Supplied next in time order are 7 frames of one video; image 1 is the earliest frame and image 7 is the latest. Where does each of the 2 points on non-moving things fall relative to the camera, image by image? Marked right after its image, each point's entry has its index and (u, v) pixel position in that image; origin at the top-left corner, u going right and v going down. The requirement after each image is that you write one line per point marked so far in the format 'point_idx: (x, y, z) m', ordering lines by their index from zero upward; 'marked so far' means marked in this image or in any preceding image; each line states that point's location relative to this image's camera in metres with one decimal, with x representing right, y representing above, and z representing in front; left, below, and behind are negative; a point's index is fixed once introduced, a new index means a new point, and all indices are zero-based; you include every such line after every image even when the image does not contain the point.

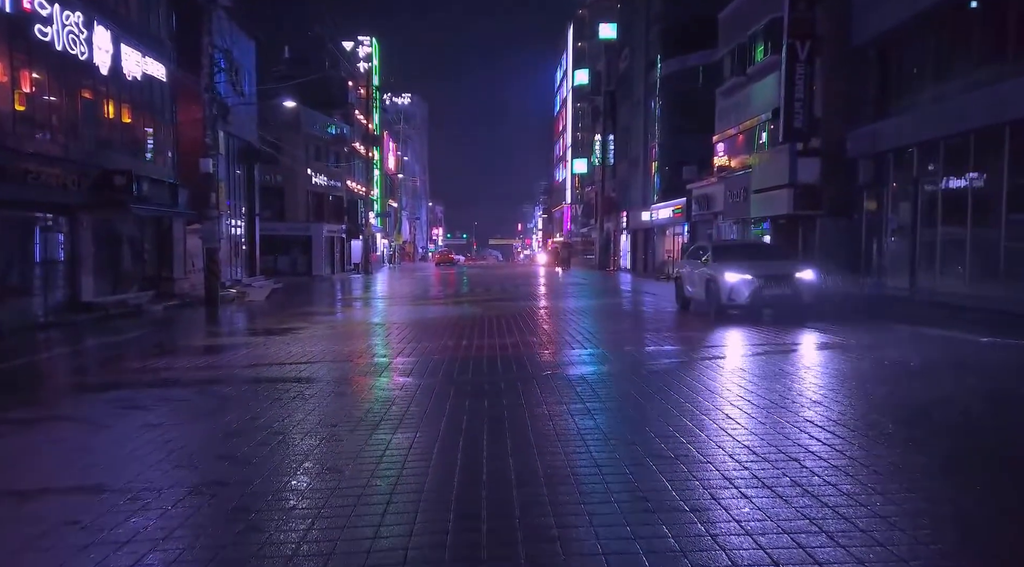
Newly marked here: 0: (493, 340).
0: (-0.3, -0.9, +14.0) m
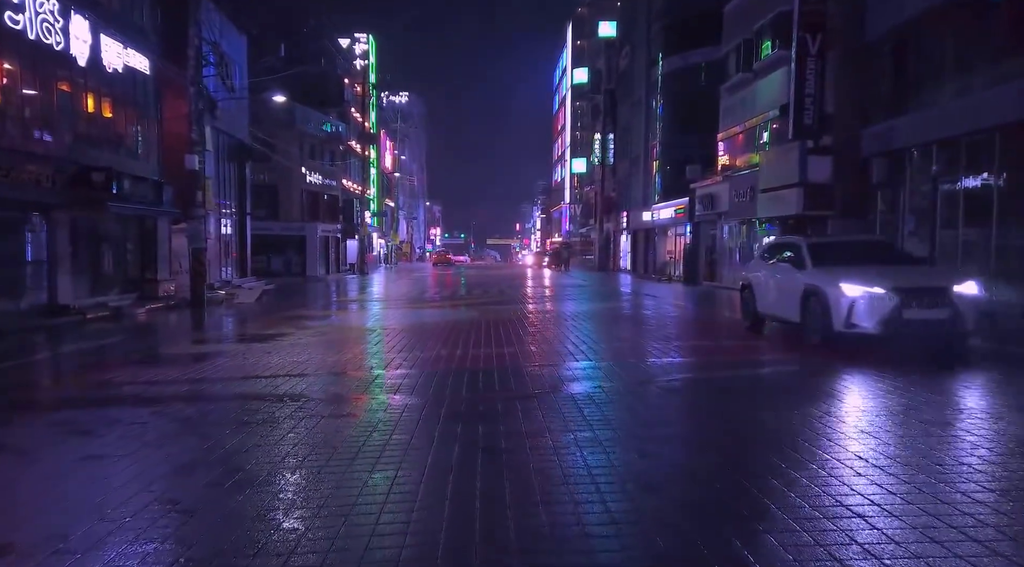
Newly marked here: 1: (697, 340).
0: (-0.3, -1.0, +13.1) m
1: (+3.5, -1.1, +16.6) m
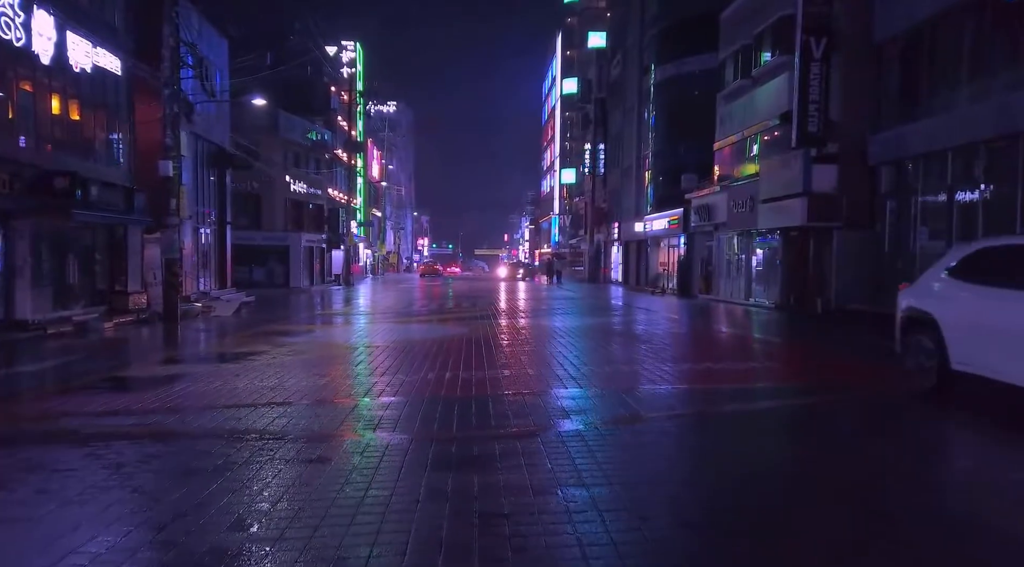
0: (-0.4, -1.2, +11.9) m
1: (+3.4, -1.4, +15.5) m
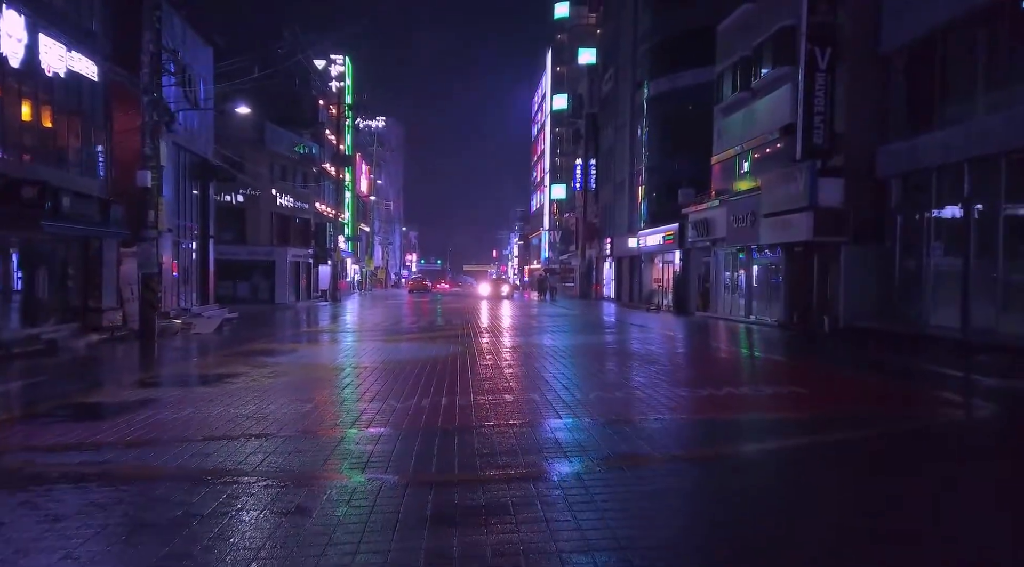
0: (-0.4, -1.5, +10.9) m
1: (+3.3, -1.7, +14.6) m
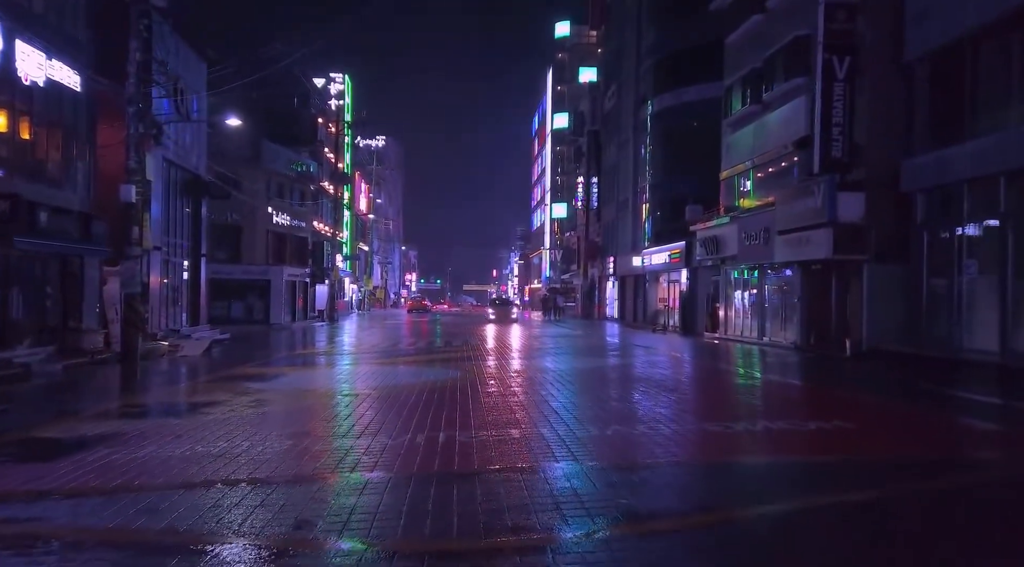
0: (-0.3, -1.7, +9.8) m
1: (+3.4, -2.0, +13.4) m
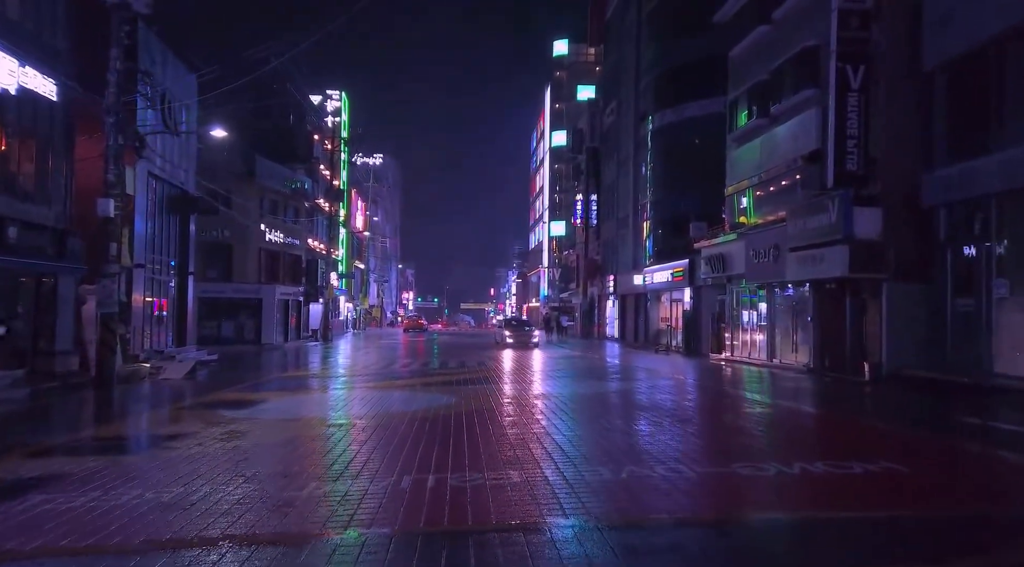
0: (-0.3, -1.9, +8.6) m
1: (+3.4, -2.3, +12.3) m
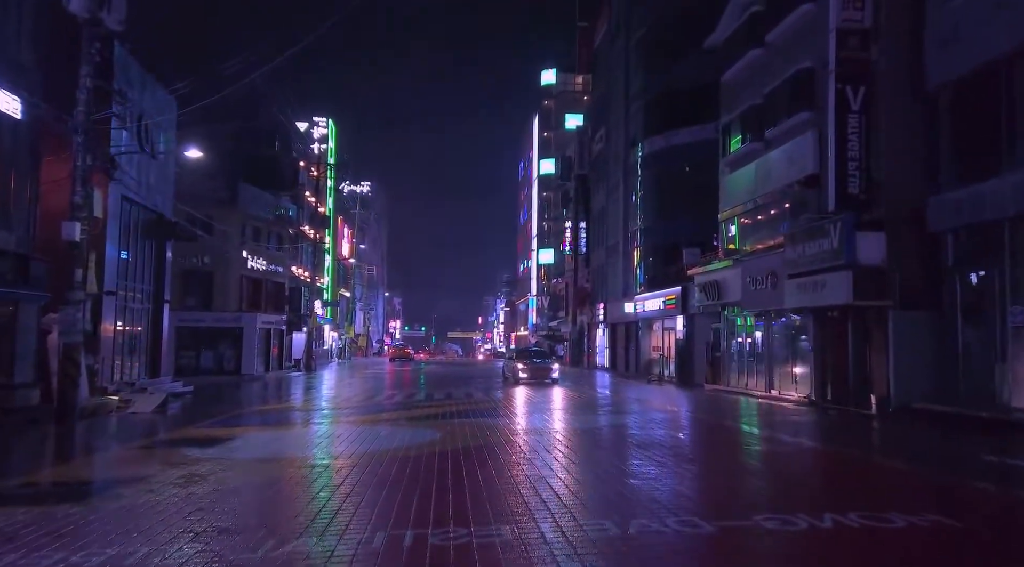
0: (-0.4, -2.1, +7.6) m
1: (+3.3, -2.6, +11.3) m
